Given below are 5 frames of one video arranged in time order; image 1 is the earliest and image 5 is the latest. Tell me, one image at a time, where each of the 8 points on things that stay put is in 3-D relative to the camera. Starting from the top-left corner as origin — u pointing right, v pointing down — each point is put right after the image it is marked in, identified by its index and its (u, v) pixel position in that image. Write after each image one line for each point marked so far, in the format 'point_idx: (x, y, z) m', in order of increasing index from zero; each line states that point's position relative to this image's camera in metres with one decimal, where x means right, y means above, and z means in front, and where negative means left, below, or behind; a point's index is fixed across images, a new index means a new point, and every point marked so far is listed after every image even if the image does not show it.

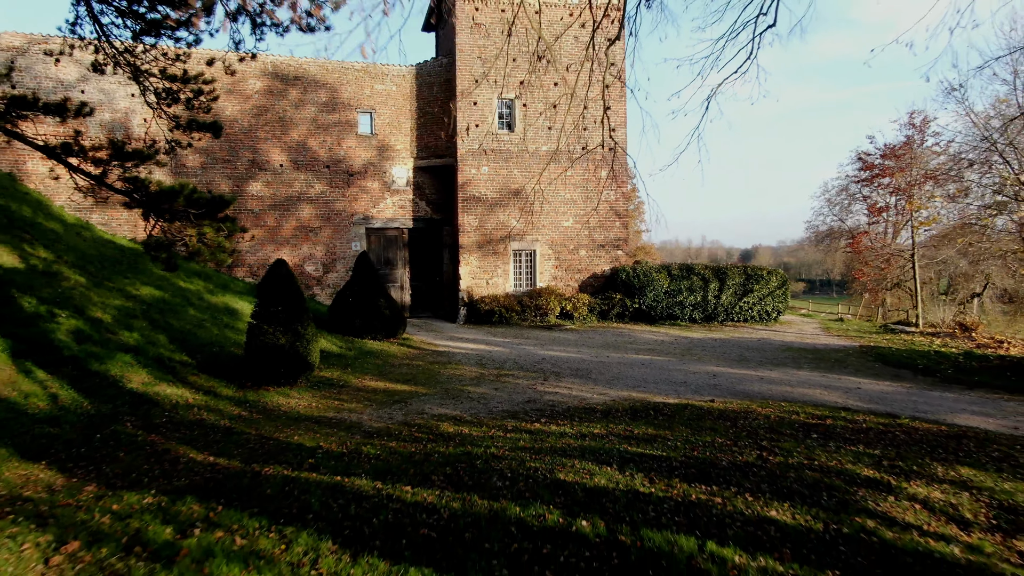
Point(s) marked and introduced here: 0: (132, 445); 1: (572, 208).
0: (-2.1, -0.9, +4.5) m
1: (+1.0, +1.3, +13.0) m
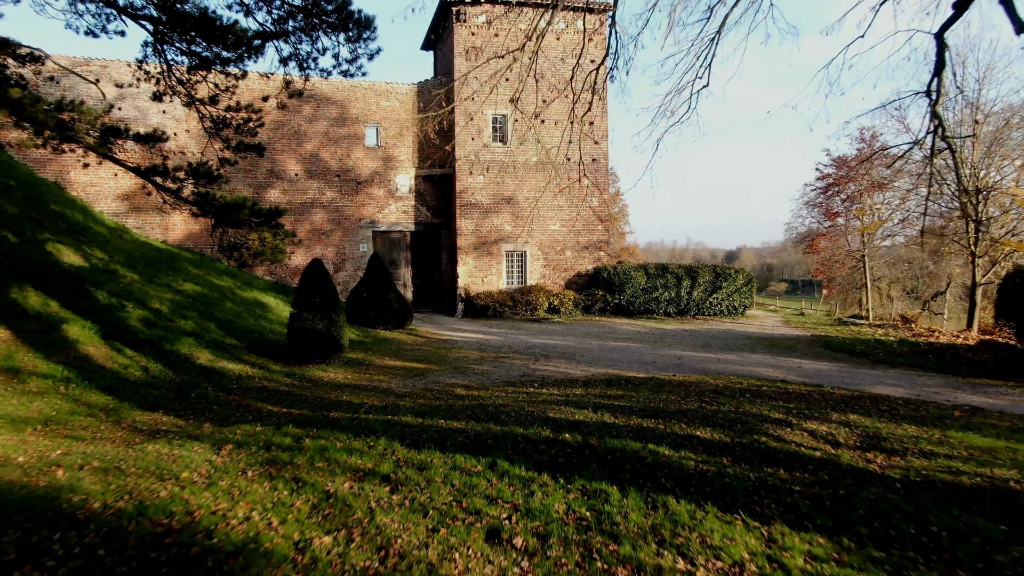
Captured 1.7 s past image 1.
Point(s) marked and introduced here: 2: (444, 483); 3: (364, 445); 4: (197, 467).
0: (-2.1, -0.8, +5.8) m
1: (+0.8, +1.3, +14.4) m
2: (-0.3, -0.8, +3.3) m
3: (-0.7, -0.8, +4.0) m
4: (-1.4, -0.8, +3.6) m
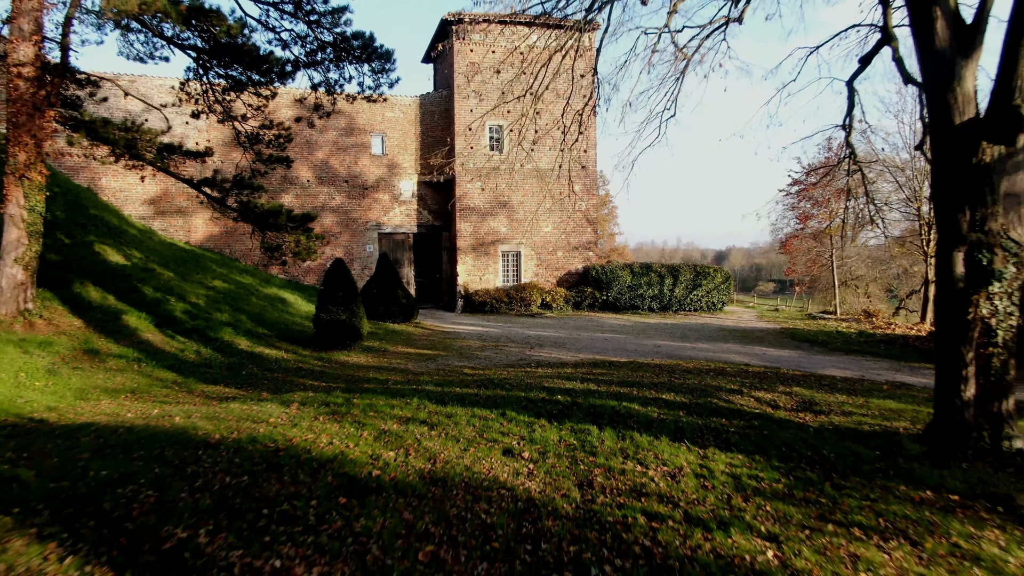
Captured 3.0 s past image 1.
0: (-2.1, -0.8, +6.9) m
1: (+0.7, +1.4, +15.5) m
2: (-0.2, -0.7, +4.4) m
3: (-0.7, -0.7, +5.1) m
4: (-1.4, -0.8, +4.7) m
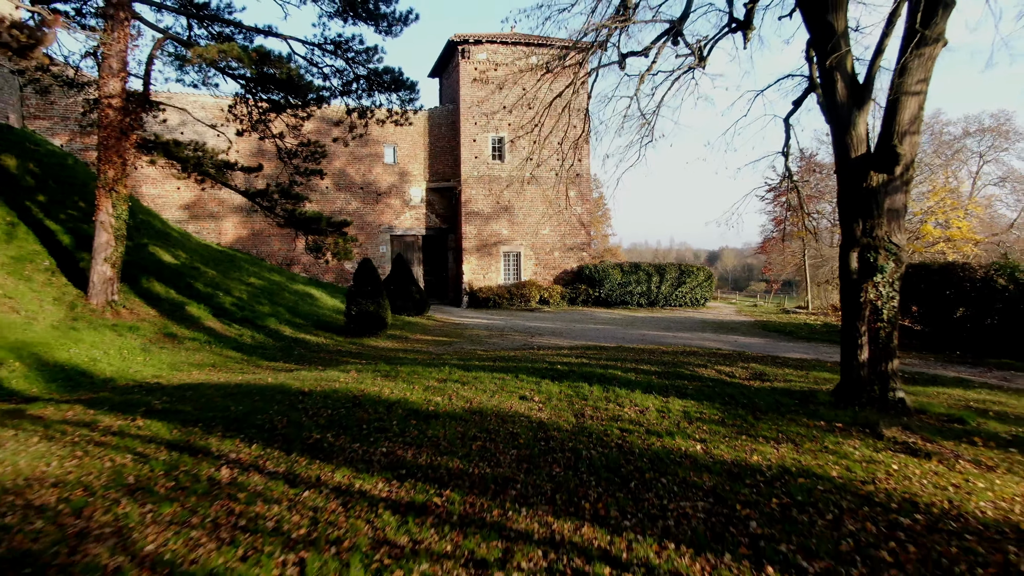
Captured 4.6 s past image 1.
0: (-2.1, -0.7, +8.3) m
1: (+0.8, +1.4, +16.9) m
2: (-0.1, -0.7, +5.8) m
3: (-0.6, -0.7, +6.5) m
4: (-1.3, -0.7, +6.1) m
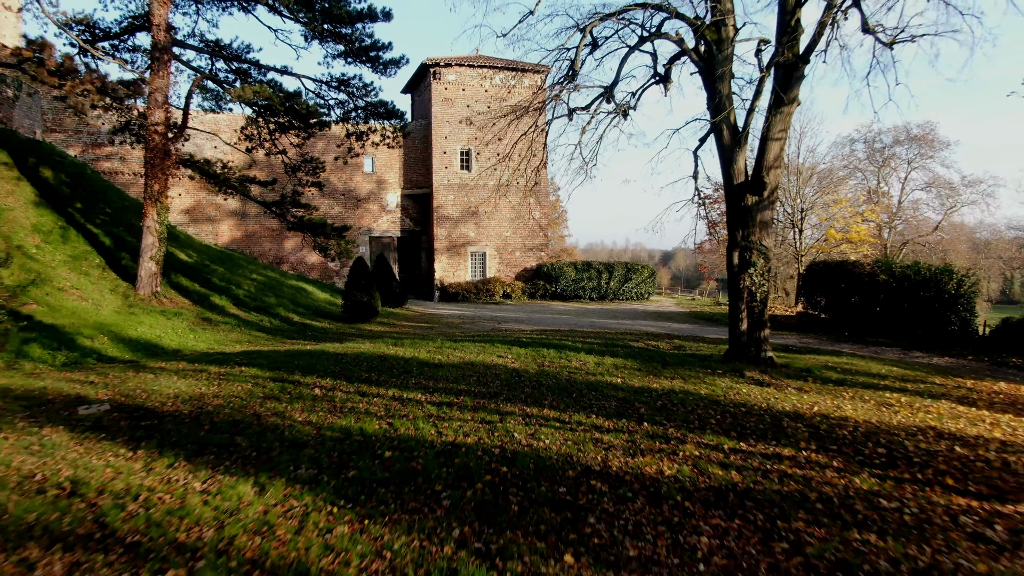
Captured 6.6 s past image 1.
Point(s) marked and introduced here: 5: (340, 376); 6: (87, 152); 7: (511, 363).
0: (-2.4, -0.6, +10.2) m
1: (-0.1, +1.5, +19.0) m
2: (-0.4, -0.6, +7.8) m
3: (-0.9, -0.6, +8.5) m
4: (-1.5, -0.6, +8.1) m
5: (-1.3, -0.7, +6.0) m
6: (-8.4, +2.7, +15.7) m
7: (0.0, -0.7, +6.8) m
